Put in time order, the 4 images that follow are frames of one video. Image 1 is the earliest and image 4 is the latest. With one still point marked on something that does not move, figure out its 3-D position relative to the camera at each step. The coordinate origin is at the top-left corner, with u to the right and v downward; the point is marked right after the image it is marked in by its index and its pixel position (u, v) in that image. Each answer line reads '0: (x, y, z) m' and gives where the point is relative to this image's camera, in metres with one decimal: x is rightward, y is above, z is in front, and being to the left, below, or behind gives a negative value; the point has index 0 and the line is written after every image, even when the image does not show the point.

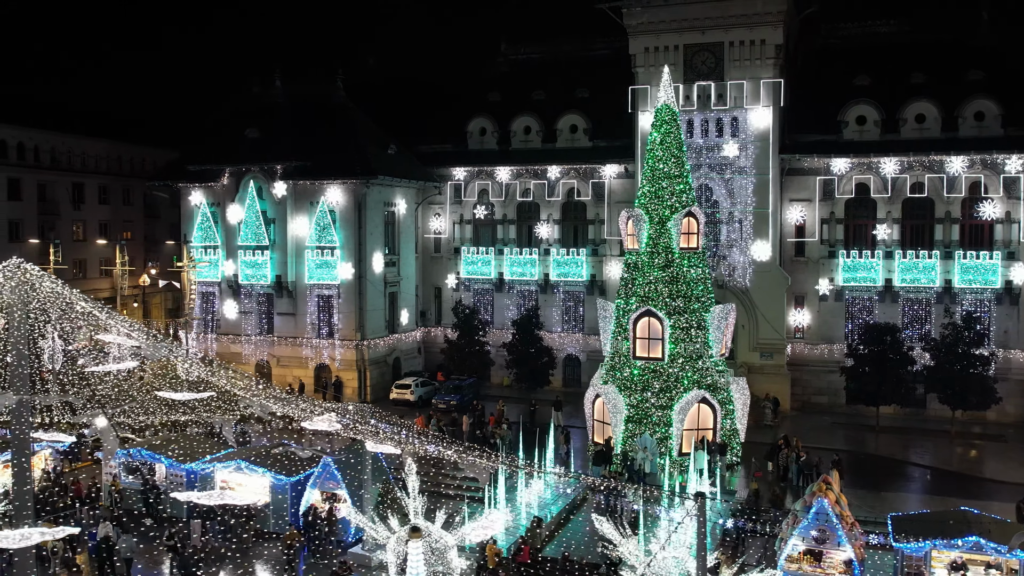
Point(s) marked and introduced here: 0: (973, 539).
0: (+9.2, -4.9, +19.5) m
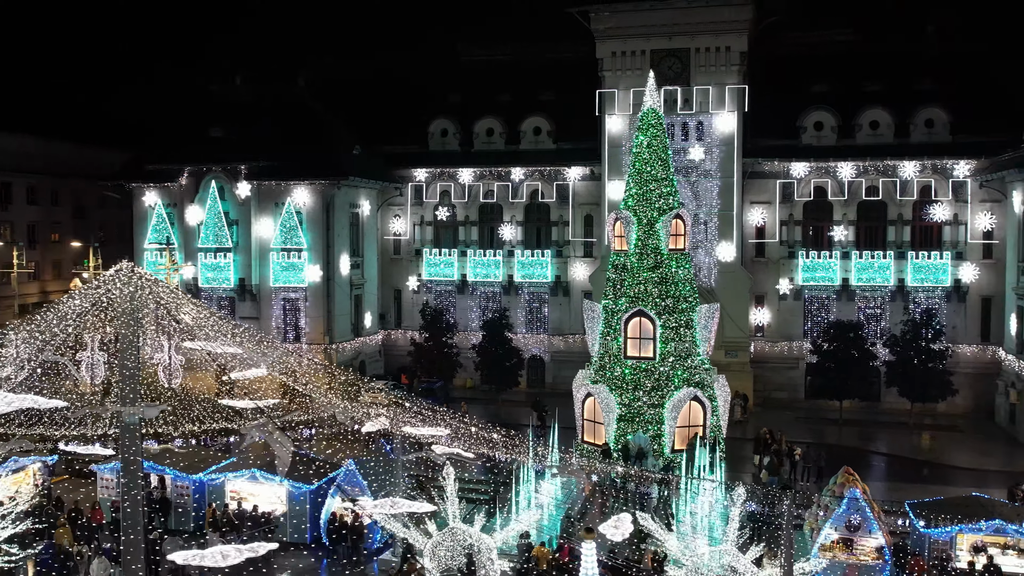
0: (+10.2, -4.9, +20.7) m
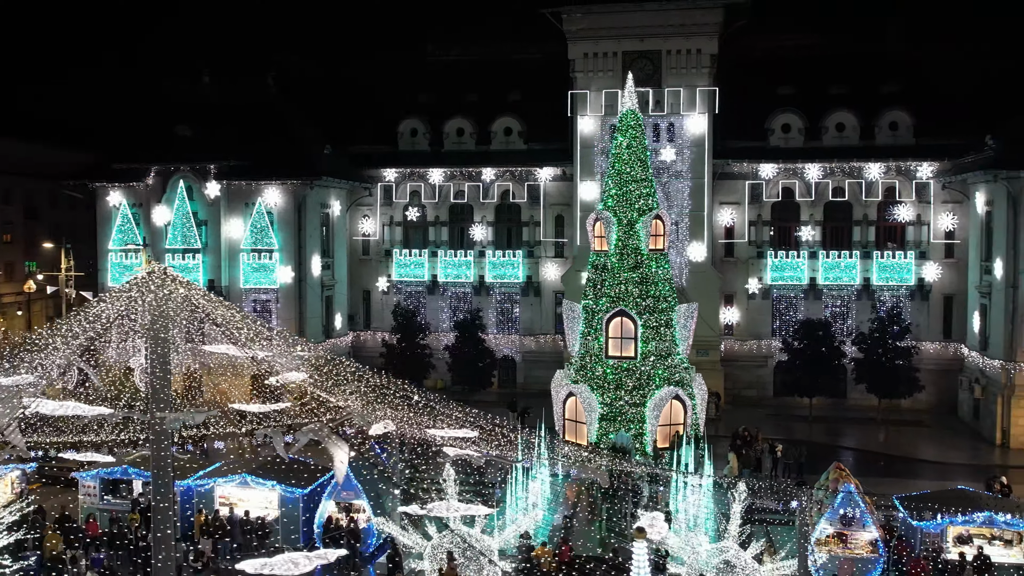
0: (+10.3, -4.9, +21.3) m
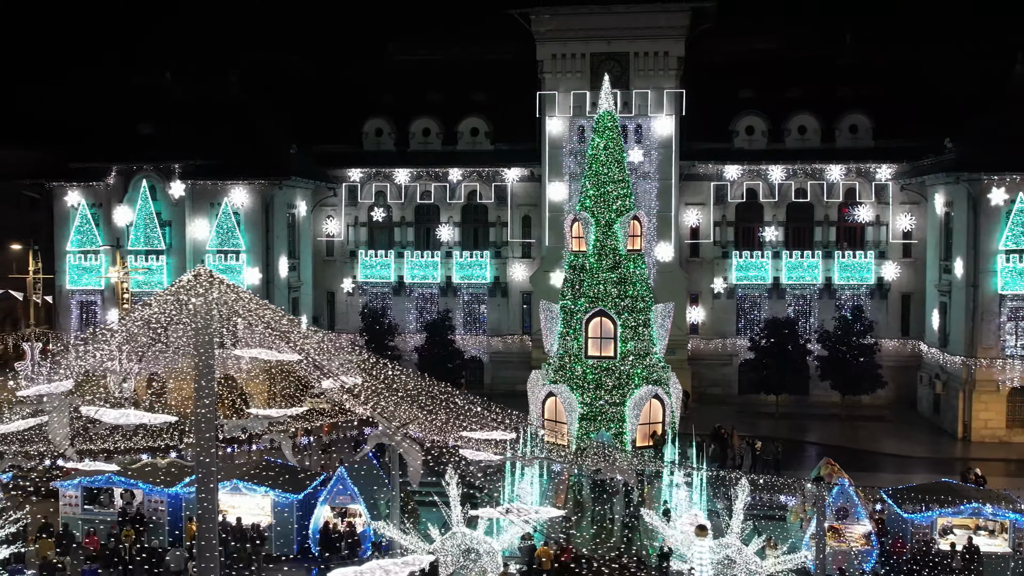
0: (+10.3, -4.8, +22.0) m
